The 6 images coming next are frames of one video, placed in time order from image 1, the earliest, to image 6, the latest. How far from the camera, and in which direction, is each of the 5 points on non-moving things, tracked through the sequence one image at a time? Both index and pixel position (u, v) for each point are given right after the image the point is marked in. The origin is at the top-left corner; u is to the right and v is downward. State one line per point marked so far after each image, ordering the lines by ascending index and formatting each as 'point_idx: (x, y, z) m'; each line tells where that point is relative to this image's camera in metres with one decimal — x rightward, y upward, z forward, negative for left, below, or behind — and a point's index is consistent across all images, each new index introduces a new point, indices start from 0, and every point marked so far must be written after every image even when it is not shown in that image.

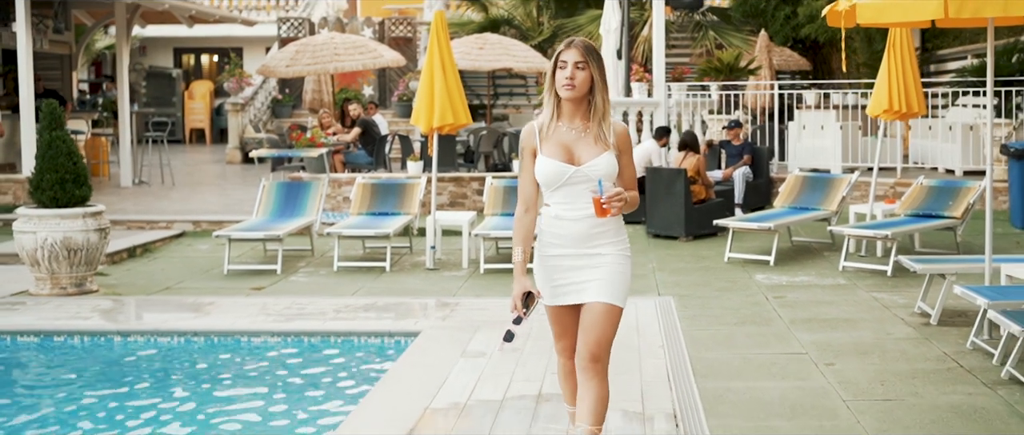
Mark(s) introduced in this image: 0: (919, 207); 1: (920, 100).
0: (+3.5, +0.1, +11.4) m
1: (+3.6, +1.0, +11.5) m
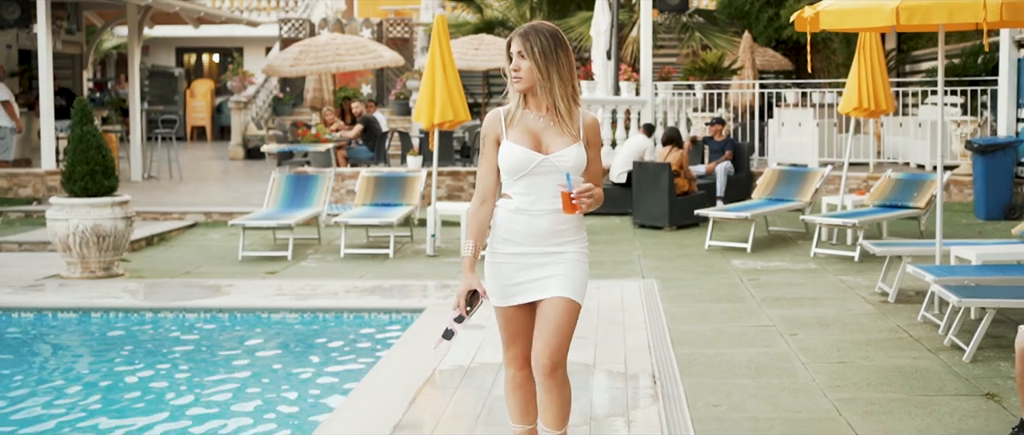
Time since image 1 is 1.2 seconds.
0: (+3.5, +0.2, +12.3) m
1: (+3.5, +1.1, +12.3) m
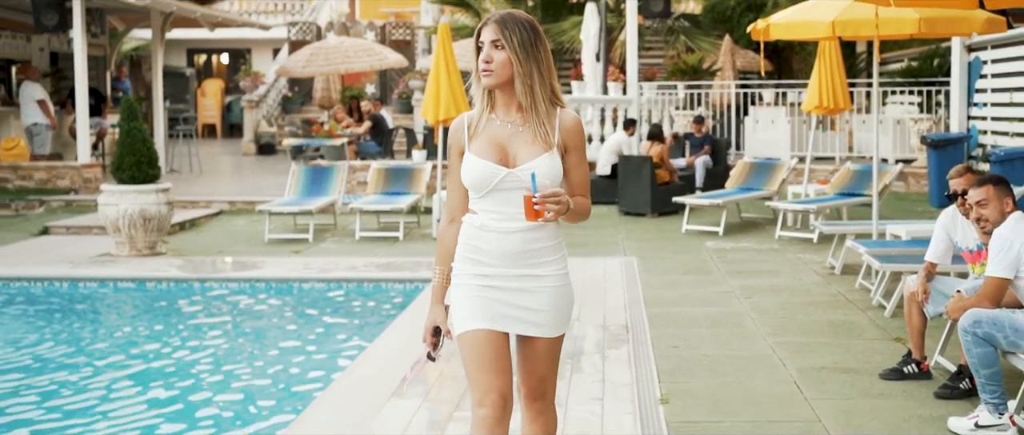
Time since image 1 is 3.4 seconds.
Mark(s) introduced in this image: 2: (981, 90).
0: (+3.5, +0.3, +13.7) m
1: (+3.5, +1.3, +13.7) m
2: (+5.4, +1.5, +15.2) m
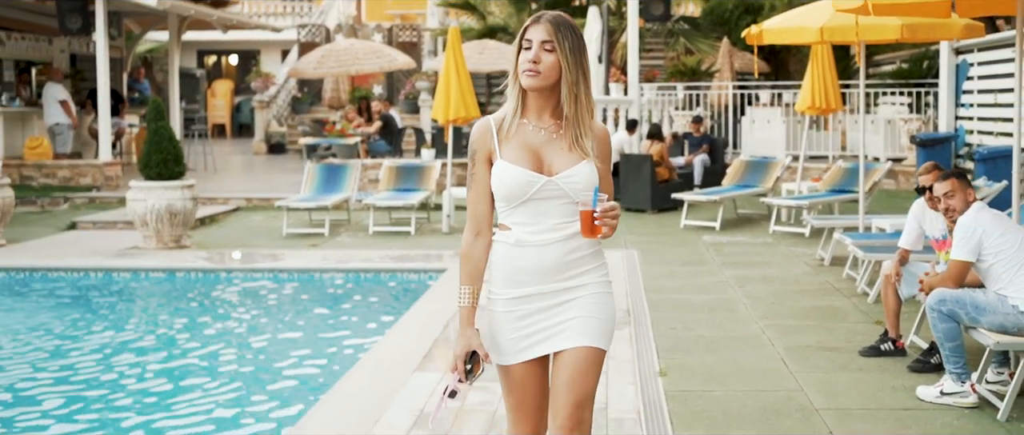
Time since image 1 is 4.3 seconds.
0: (+3.5, +0.4, +14.3) m
1: (+3.6, +1.3, +14.4) m
2: (+5.5, +1.5, +15.8) m
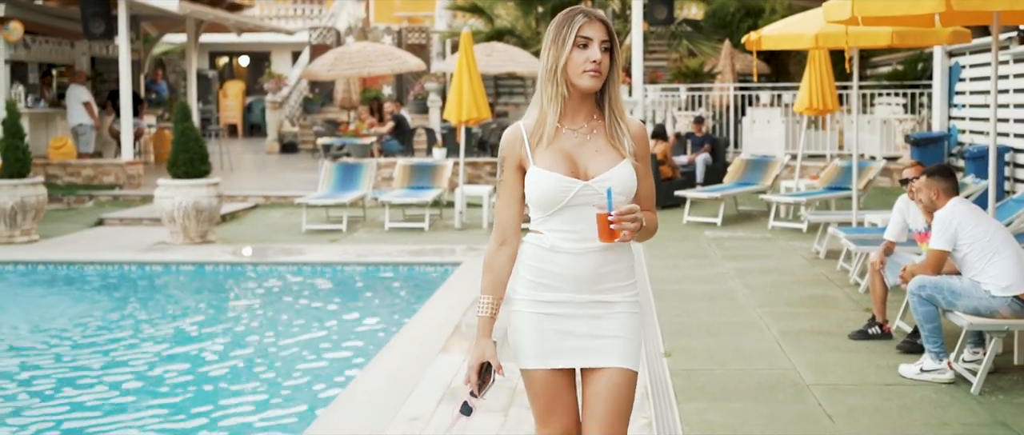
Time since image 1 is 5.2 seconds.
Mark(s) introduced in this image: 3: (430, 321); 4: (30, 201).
0: (+3.7, +0.4, +14.9) m
1: (+3.7, +1.3, +15.0) m
2: (+5.6, +1.6, +16.4) m
3: (-0.6, -0.7, +9.1) m
4: (-4.8, +0.2, +13.2) m
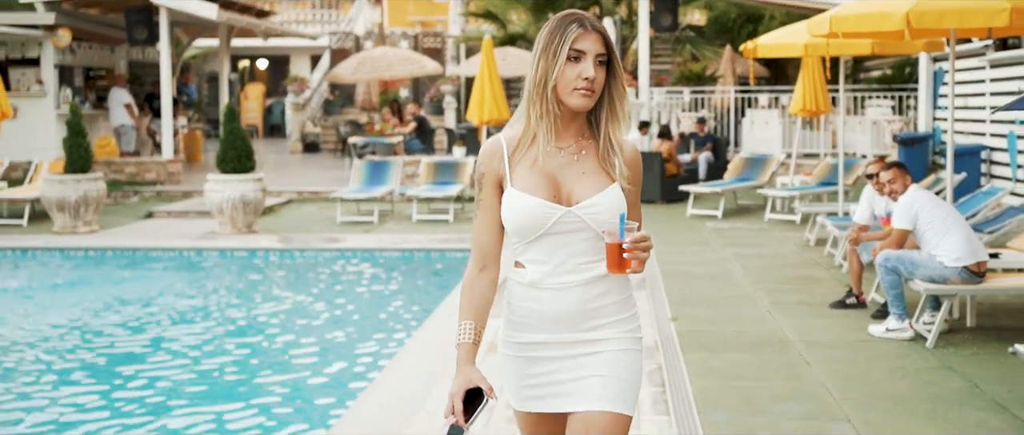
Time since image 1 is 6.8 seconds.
0: (+3.9, +0.5, +16.2) m
1: (+3.9, +1.4, +16.2) m
2: (+5.8, +1.6, +17.7) m
3: (-0.4, -0.6, +10.4) m
4: (-4.6, +0.3, +14.5) m
